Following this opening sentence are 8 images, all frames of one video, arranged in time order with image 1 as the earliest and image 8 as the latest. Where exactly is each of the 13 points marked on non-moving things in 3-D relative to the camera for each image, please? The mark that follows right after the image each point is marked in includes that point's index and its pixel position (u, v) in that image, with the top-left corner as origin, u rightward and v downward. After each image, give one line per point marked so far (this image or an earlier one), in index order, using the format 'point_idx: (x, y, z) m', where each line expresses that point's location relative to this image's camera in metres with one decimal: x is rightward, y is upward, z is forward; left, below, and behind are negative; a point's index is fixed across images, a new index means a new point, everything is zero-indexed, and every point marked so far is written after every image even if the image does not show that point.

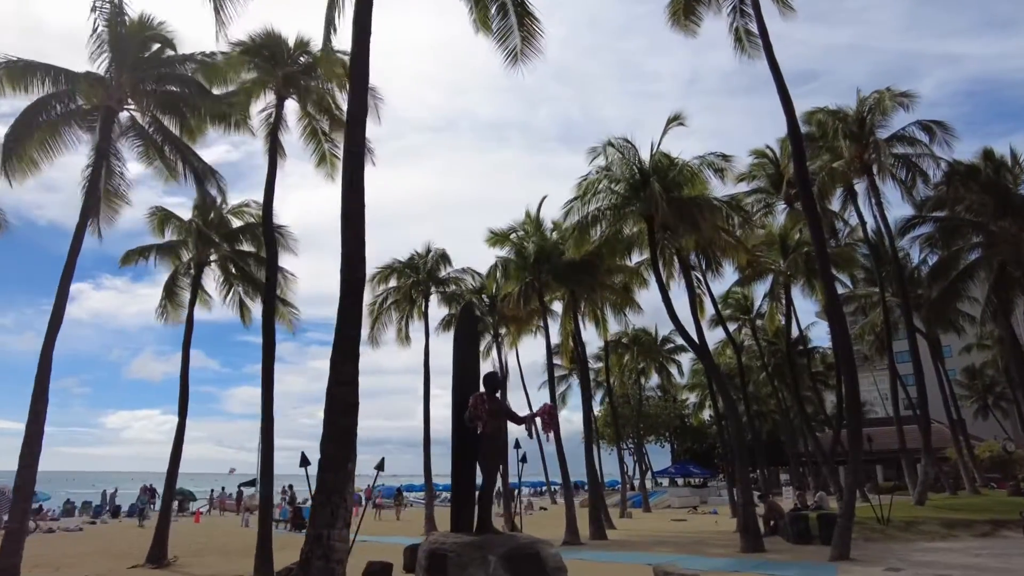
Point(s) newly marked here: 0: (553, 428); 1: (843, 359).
0: (+0.7, -2.6, +11.7) m
1: (+7.4, -1.7, +14.2) m
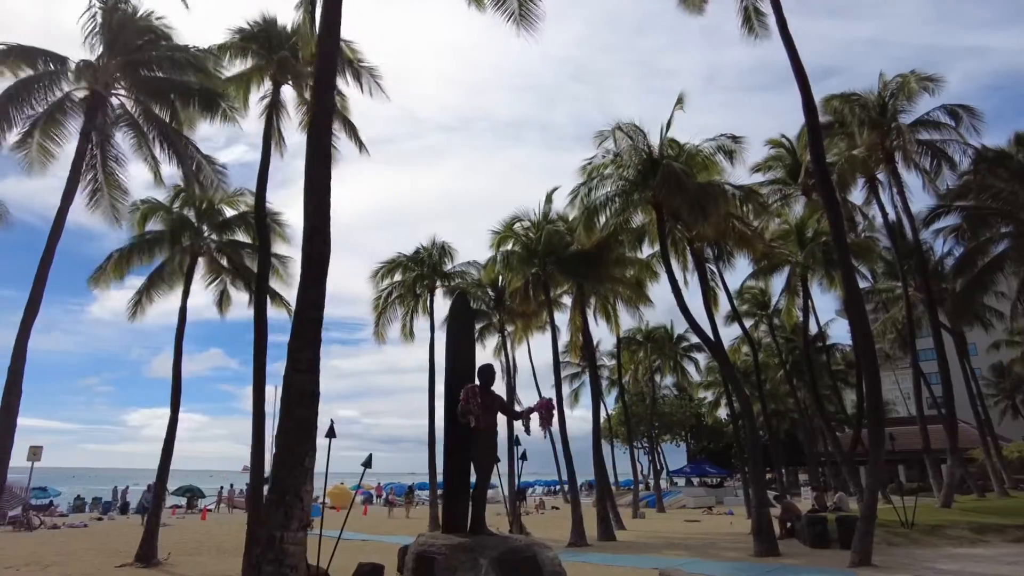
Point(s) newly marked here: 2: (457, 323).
0: (+0.7, -2.3, +11.1) m
1: (+7.4, -1.5, +13.4) m
2: (-1.0, -0.6, +11.4) m
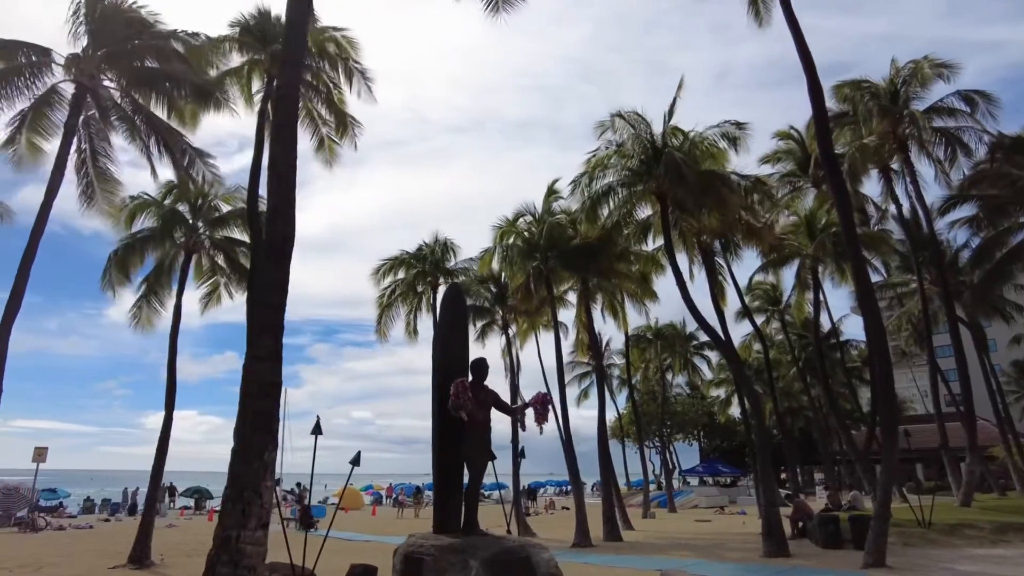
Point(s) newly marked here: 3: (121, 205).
0: (+0.6, -2.2, +10.6) m
1: (+7.3, -1.2, +12.9) m
2: (-1.1, -0.5, +11.0) m
3: (-9.7, +2.1, +16.0) m
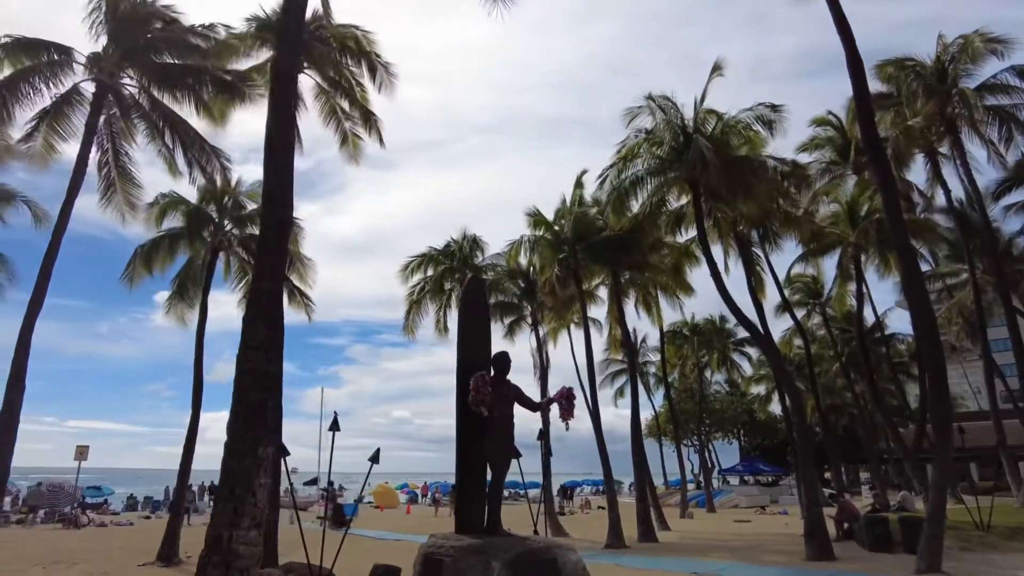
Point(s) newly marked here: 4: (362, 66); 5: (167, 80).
0: (+1.0, -2.0, +10.2) m
1: (+7.8, -1.0, +12.0) m
2: (-0.7, -0.4, +10.7) m
3: (-9.0, +2.1, +16.1) m
4: (-3.9, +5.8, +16.5) m
5: (-7.0, +4.2, +13.0) m
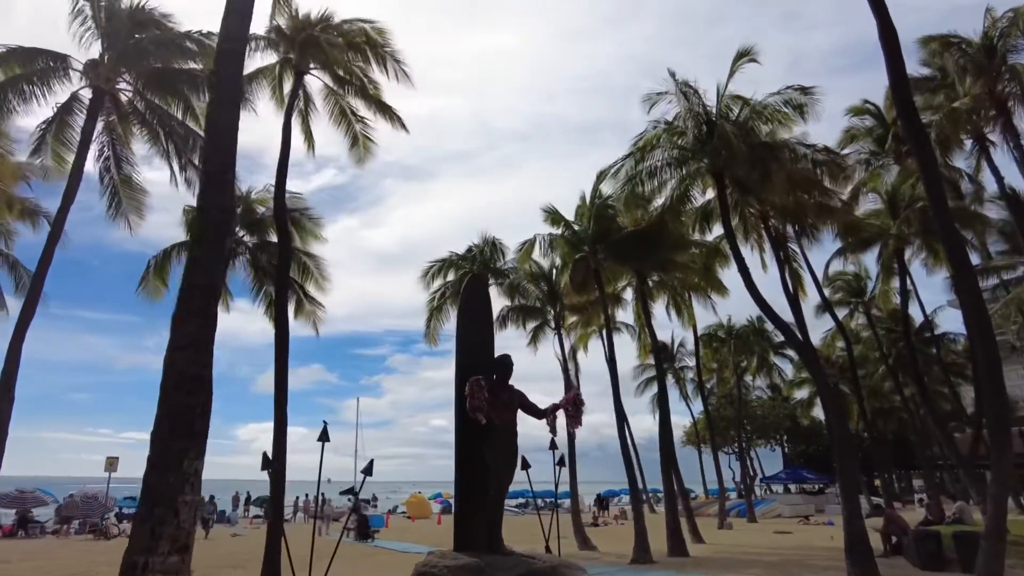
0: (+1.0, -2.0, +9.4) m
1: (+7.9, -0.8, +10.9) m
2: (-0.7, -0.3, +10.0) m
3: (-8.7, +1.9, +15.9) m
4: (-3.6, +5.6, +16.0) m
5: (-6.9, +4.0, +12.7) m
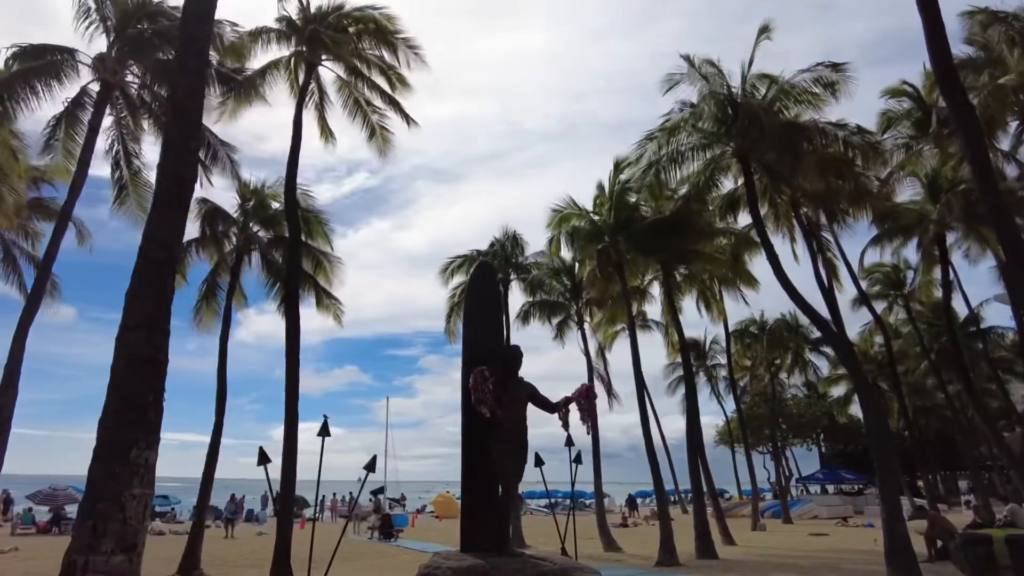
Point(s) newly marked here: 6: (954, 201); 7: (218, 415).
0: (+1.1, -1.8, +8.9) m
1: (+8.1, -0.5, +10.0) m
2: (-0.5, -0.2, +9.5) m
3: (-8.3, +2.0, +15.8) m
4: (-3.2, +5.8, +15.7) m
5: (-6.7, +4.1, +12.5) m
6: (+13.1, +2.5, +18.9) m
7: (-6.7, -2.9, +14.7) m
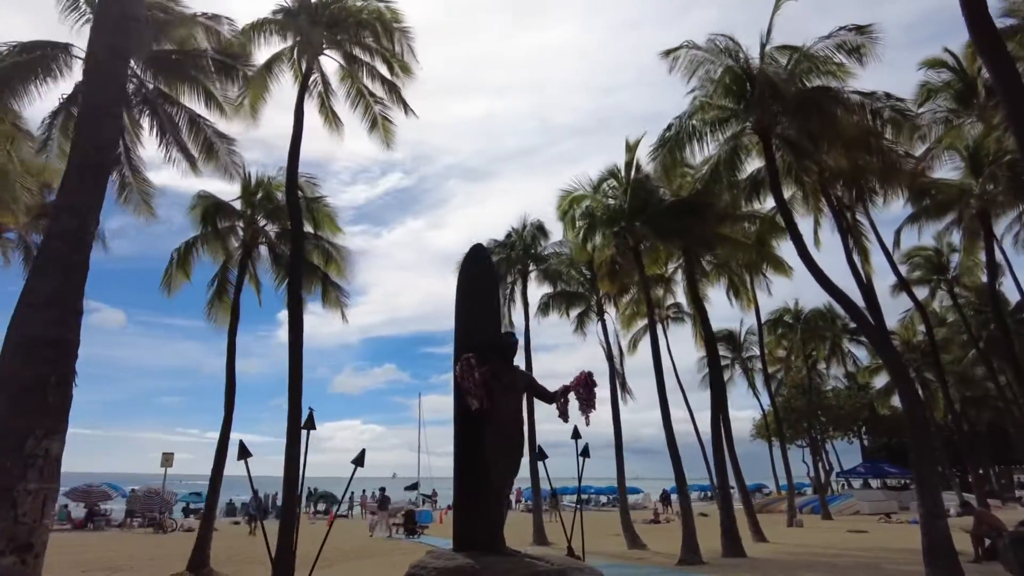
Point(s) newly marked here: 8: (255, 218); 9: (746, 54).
0: (+1.1, -1.5, +8.3) m
1: (+8.0, -0.1, +9.0) m
2: (-0.6, +0.1, +9.0) m
3: (-8.1, +2.1, +15.7) m
4: (-3.1, +6.0, +15.3) m
5: (-6.7, +4.3, +12.3) m
6: (+13.4, +3.0, +17.6) m
7: (-6.5, -2.8, +14.5) m
8: (-6.4, +1.7, +16.0) m
9: (+5.1, +5.1, +14.1) m
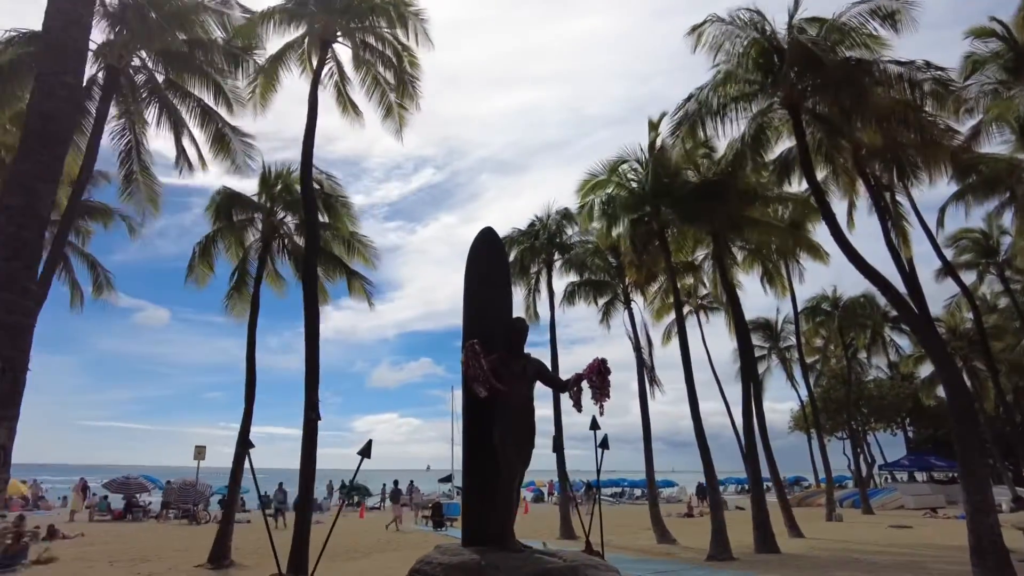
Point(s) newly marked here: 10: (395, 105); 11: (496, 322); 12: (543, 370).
0: (+1.2, -1.3, +7.8) m
1: (+8.1, +0.2, +8.2) m
2: (-0.4, +0.3, +8.7) m
3: (-7.6, +2.2, +15.7) m
4: (-2.7, +6.2, +15.0) m
5: (-6.4, +4.4, +12.3) m
6: (+13.9, +3.5, +16.5) m
7: (-6.0, -2.6, +14.5) m
8: (-5.9, +1.9, +15.9) m
9: (+5.4, +5.5, +13.3) m
10: (-2.9, +4.7, +16.2) m
11: (-0.2, -0.4, +8.4) m
12: (+0.4, -1.0, +8.0) m
